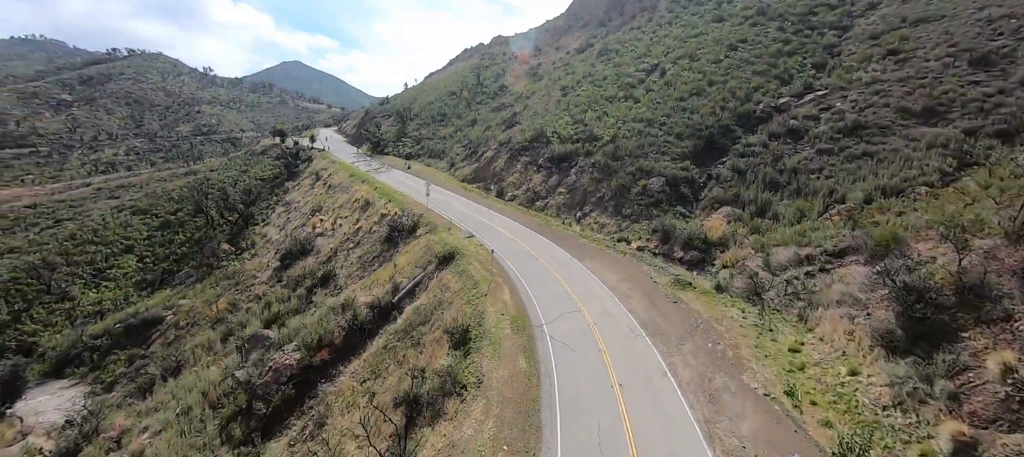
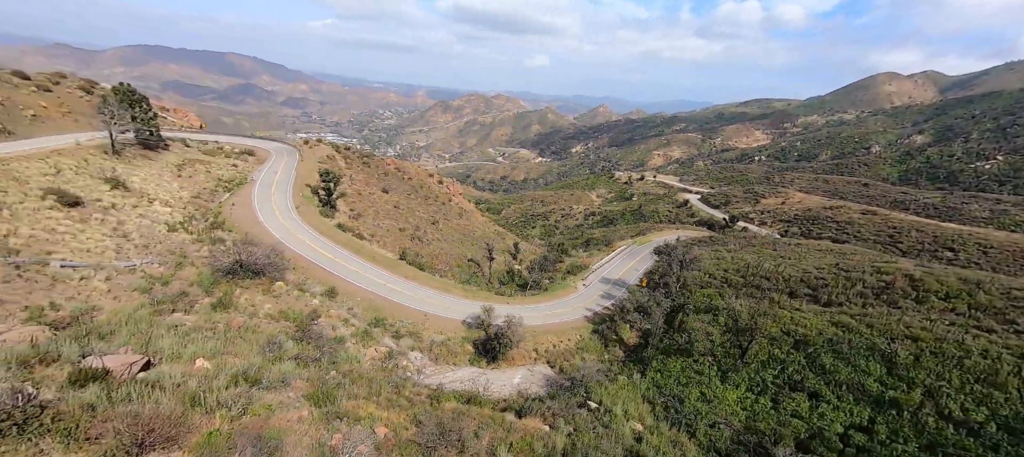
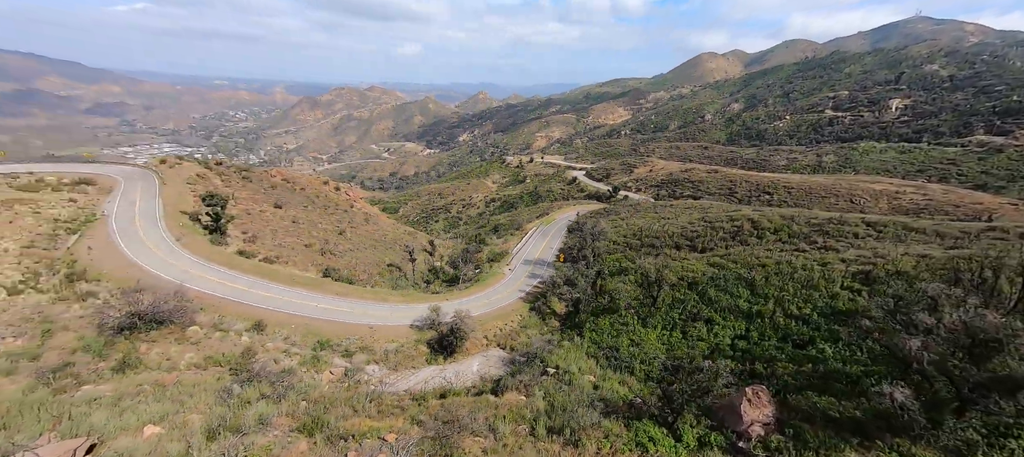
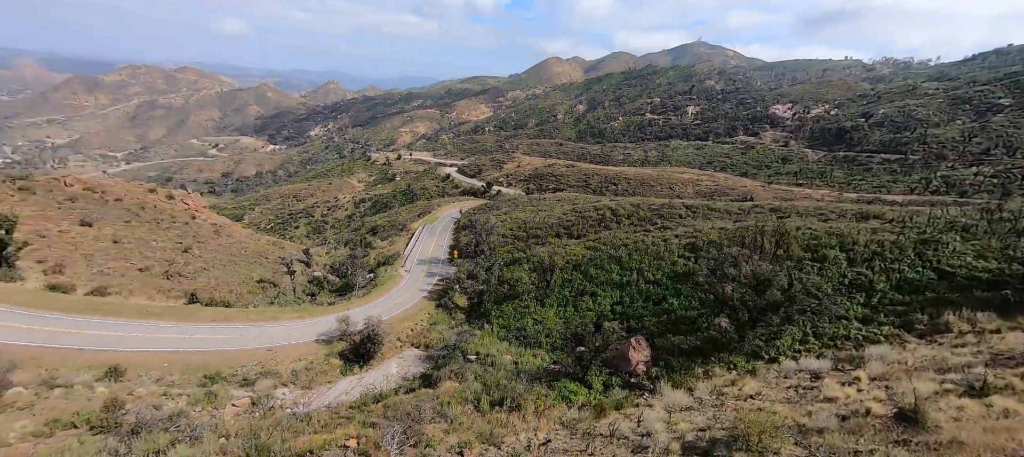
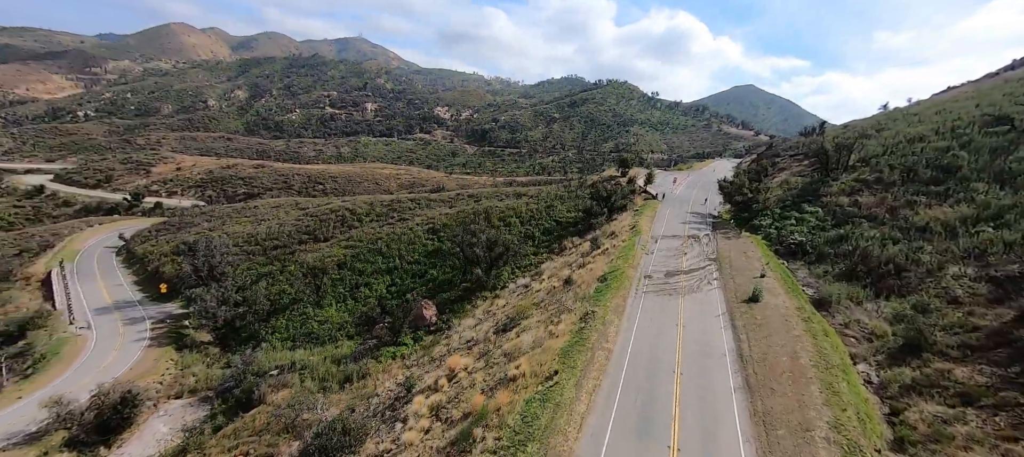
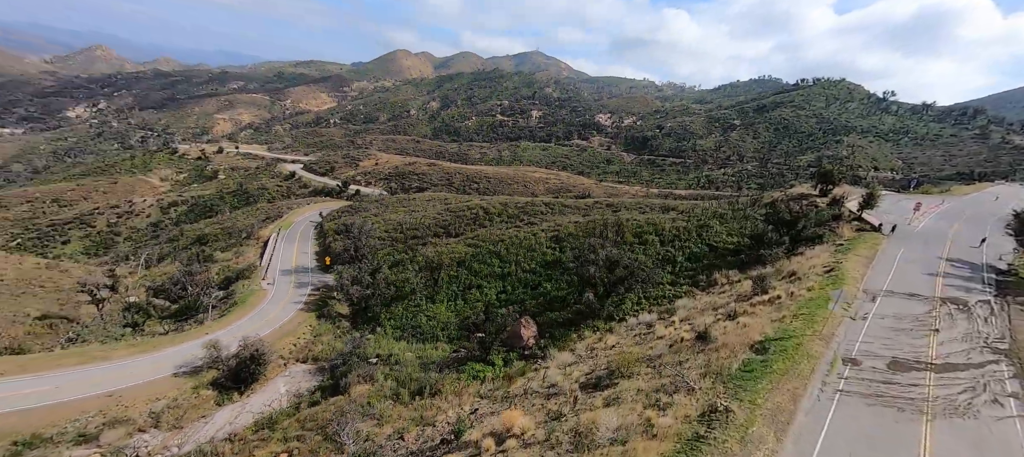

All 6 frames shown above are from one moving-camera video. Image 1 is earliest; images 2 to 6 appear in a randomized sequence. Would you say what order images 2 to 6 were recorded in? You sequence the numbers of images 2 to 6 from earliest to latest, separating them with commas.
5, 6, 4, 3, 2
